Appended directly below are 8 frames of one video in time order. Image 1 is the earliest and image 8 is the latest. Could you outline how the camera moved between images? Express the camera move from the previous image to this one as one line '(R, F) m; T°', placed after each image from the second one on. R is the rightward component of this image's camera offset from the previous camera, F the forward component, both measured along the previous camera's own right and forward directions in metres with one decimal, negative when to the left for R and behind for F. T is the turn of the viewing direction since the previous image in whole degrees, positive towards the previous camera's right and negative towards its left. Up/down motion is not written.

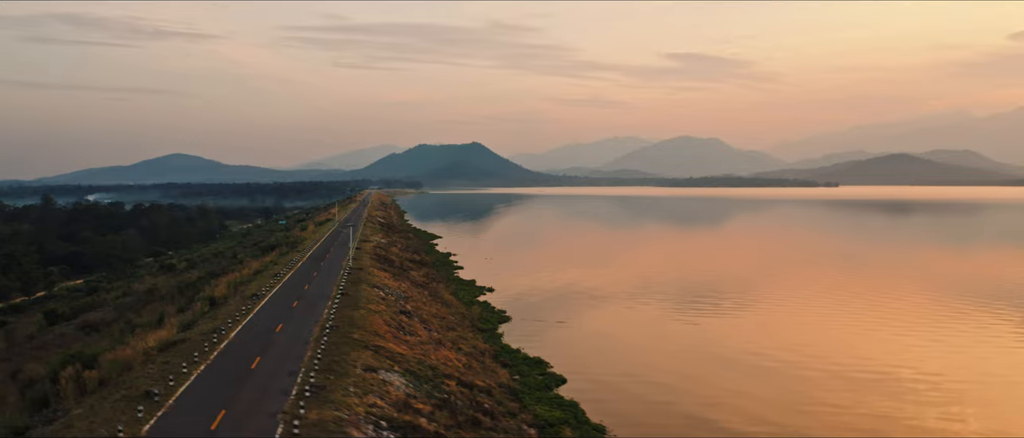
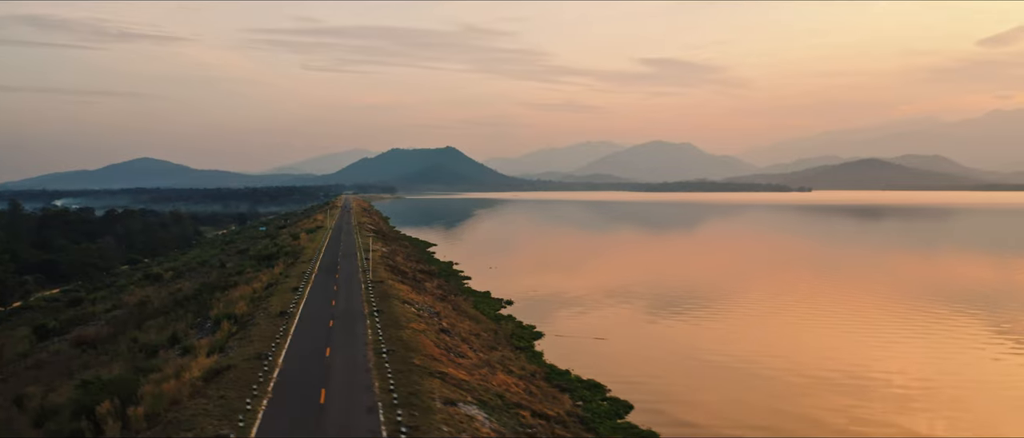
(-1.7, +1.5) m; +2°
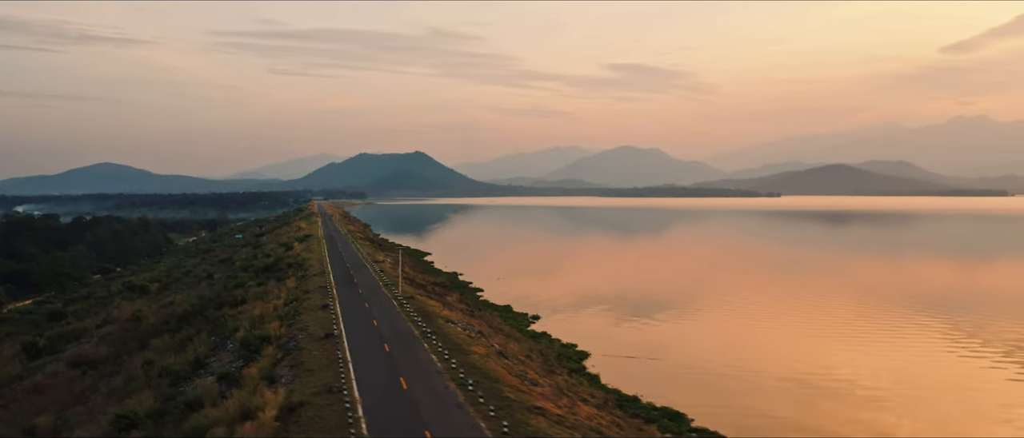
(-2.0, +1.6) m; +2°
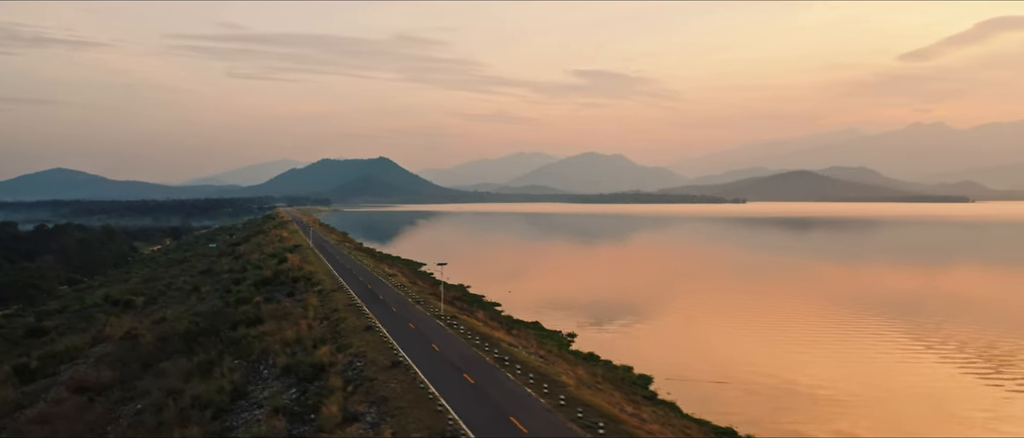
(-2.3, +1.7) m; +3°
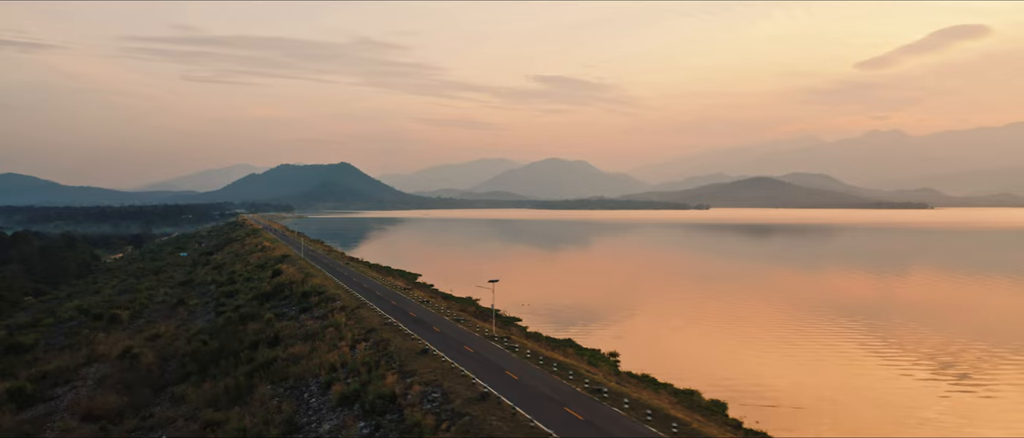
(-2.4, +1.7) m; +3°
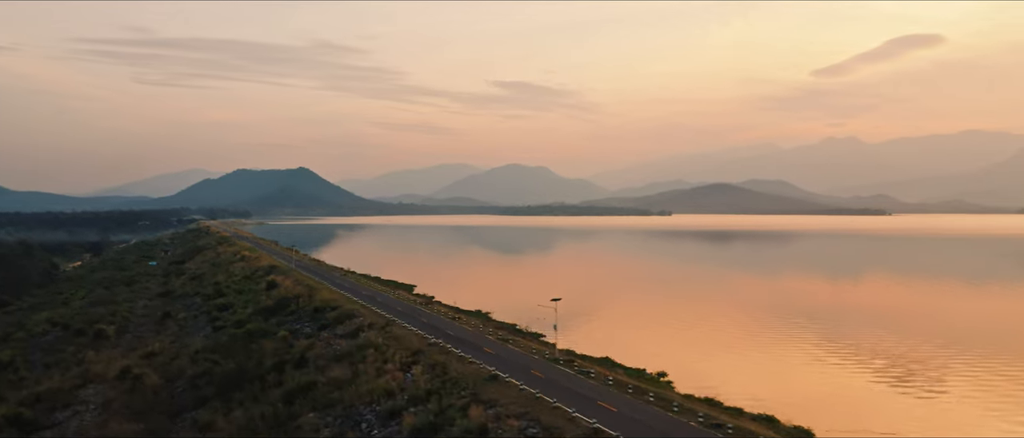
(-2.4, +1.6) m; +3°
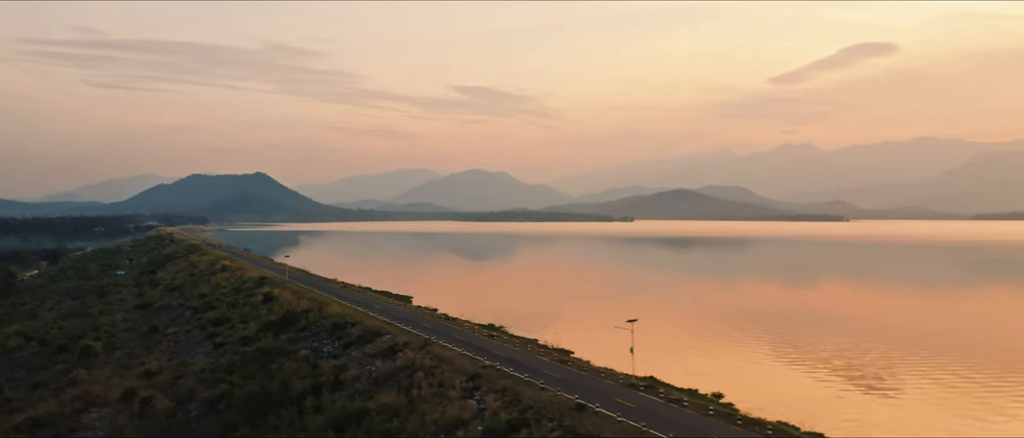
(-2.4, +1.6) m; +3°
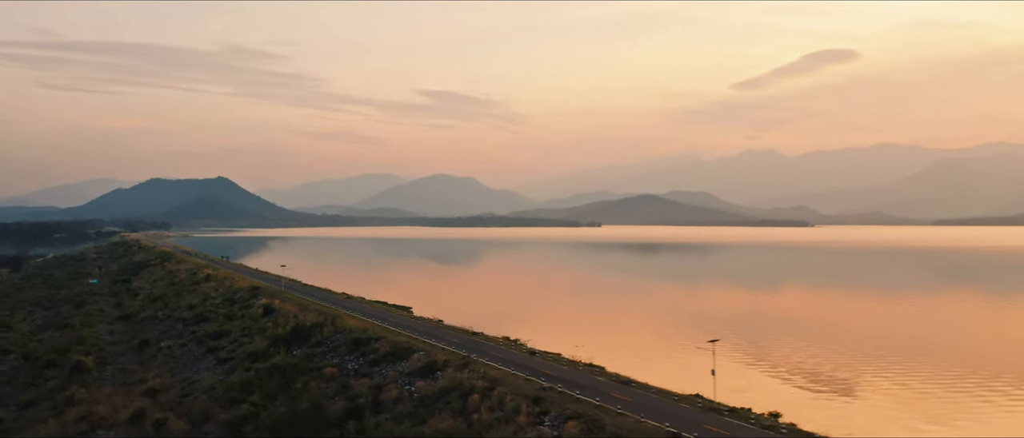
(-2.2, +1.4) m; +2°
